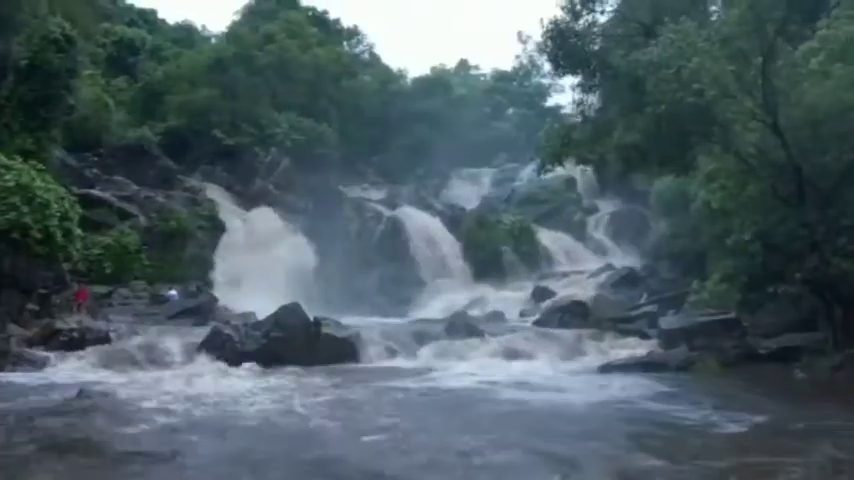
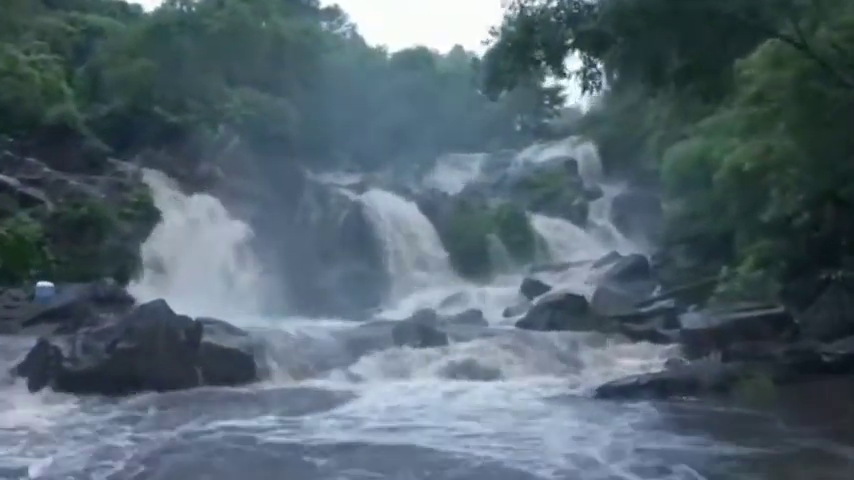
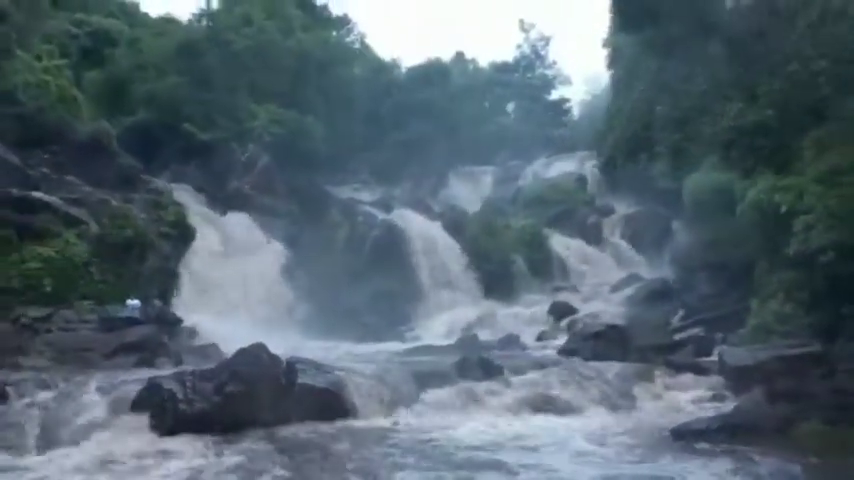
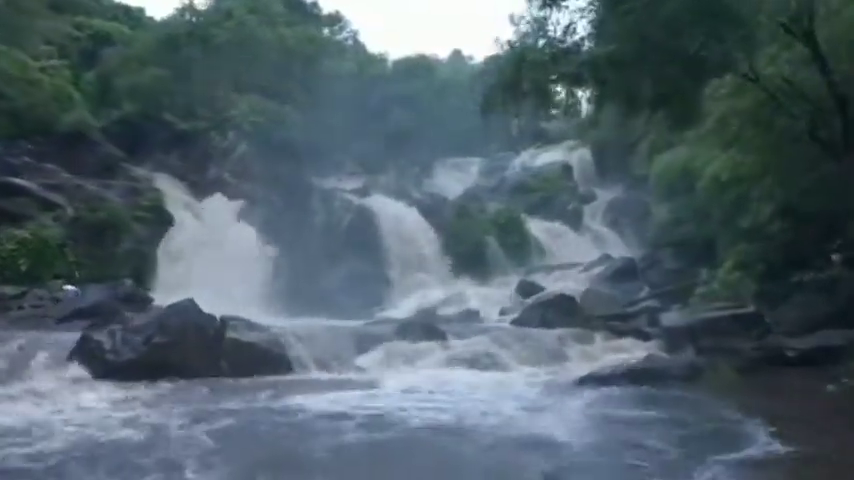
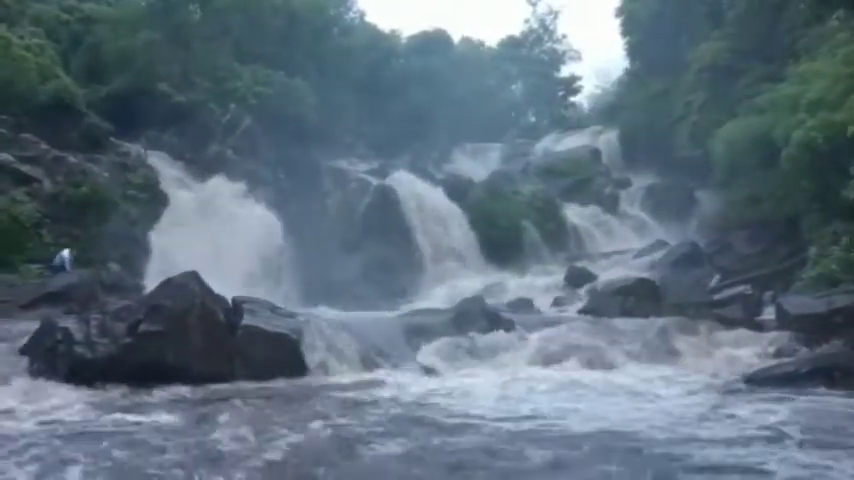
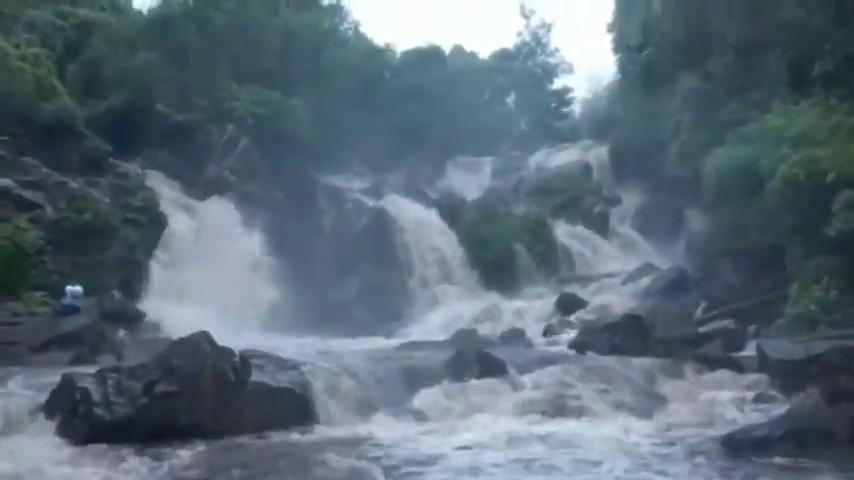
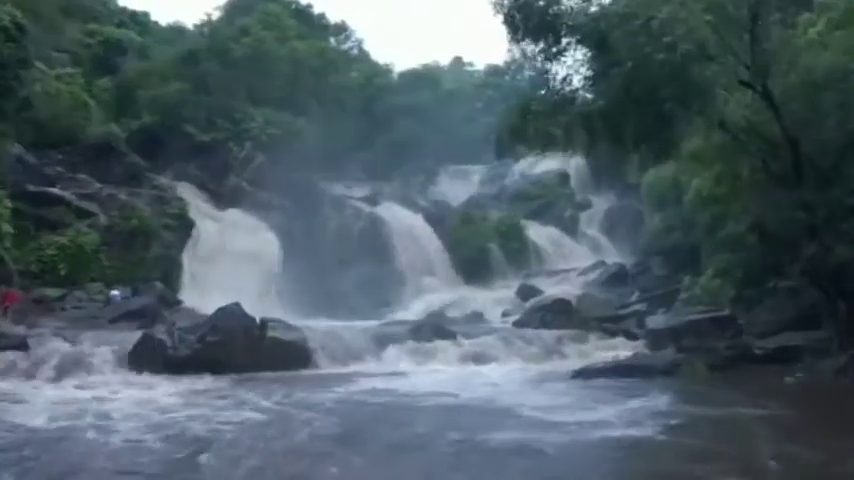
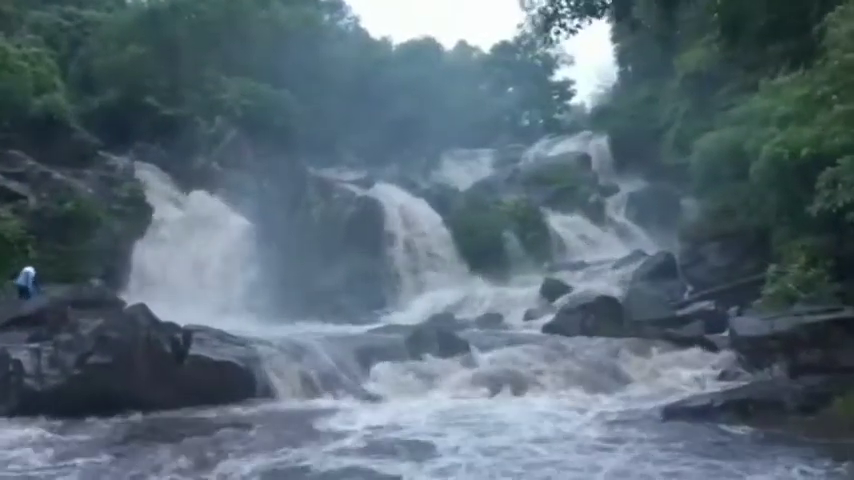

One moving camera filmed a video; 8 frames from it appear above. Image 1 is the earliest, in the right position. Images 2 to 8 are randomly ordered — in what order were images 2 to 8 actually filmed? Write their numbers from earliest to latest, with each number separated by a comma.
7, 4, 2, 8, 5, 6, 3
